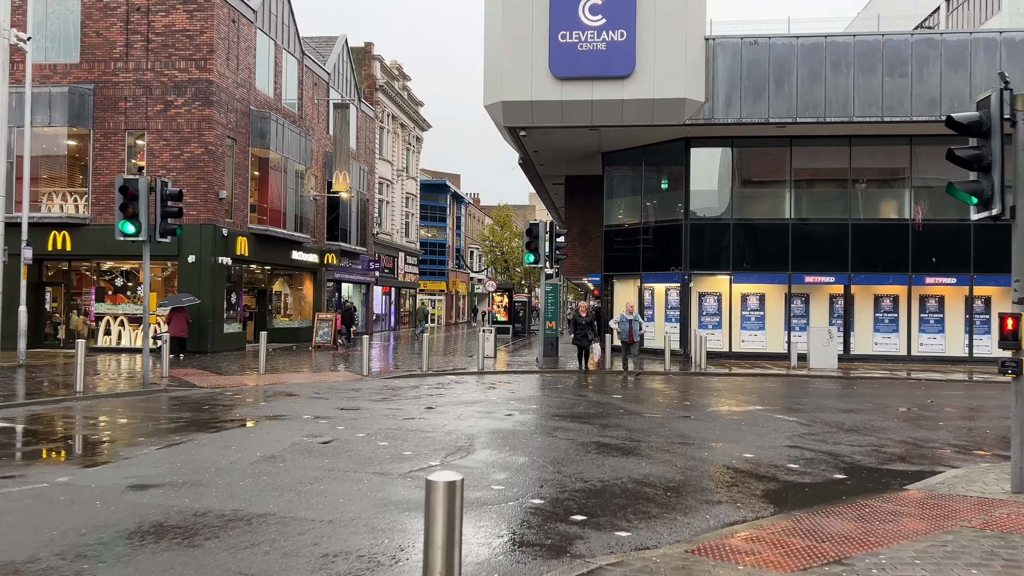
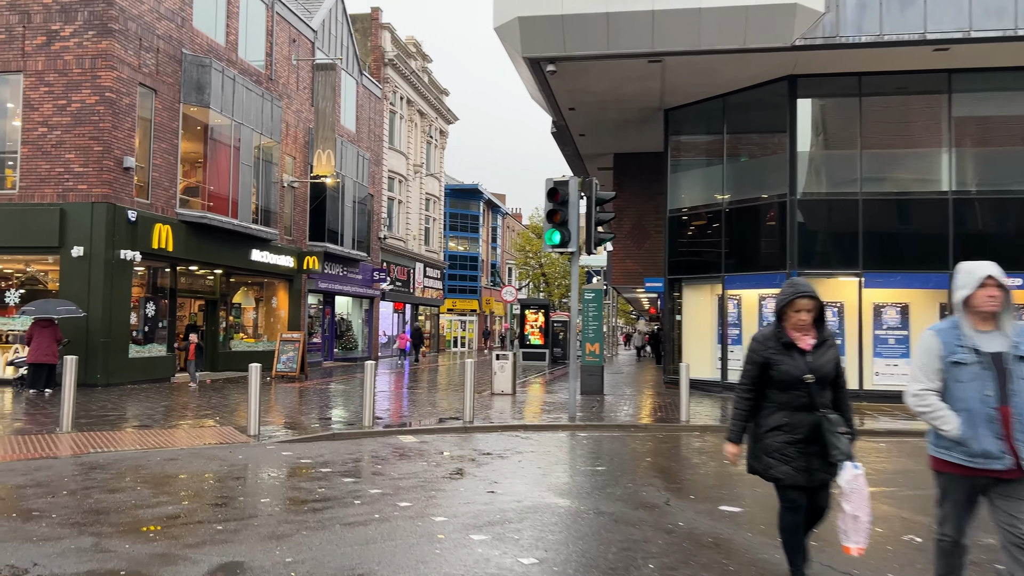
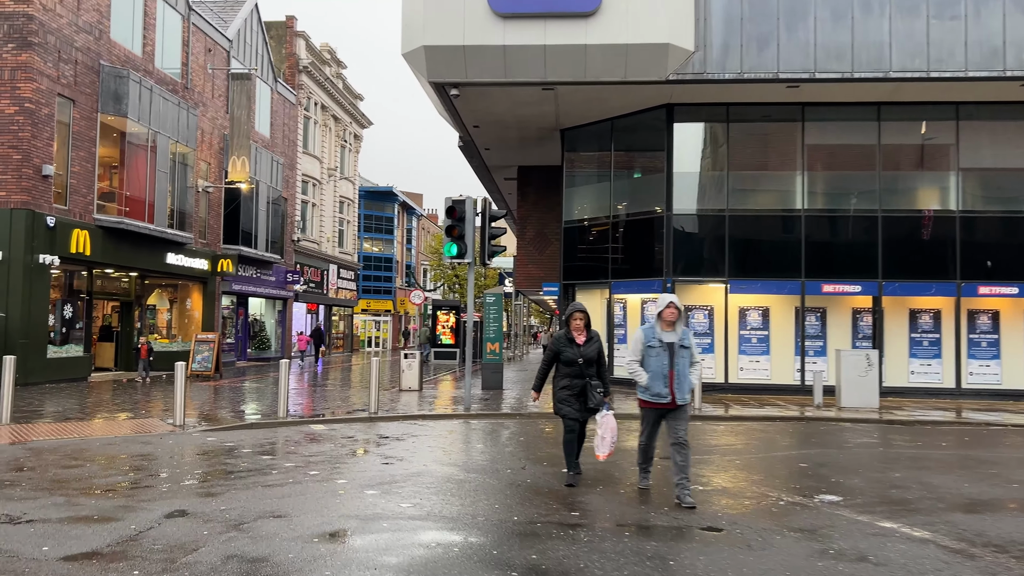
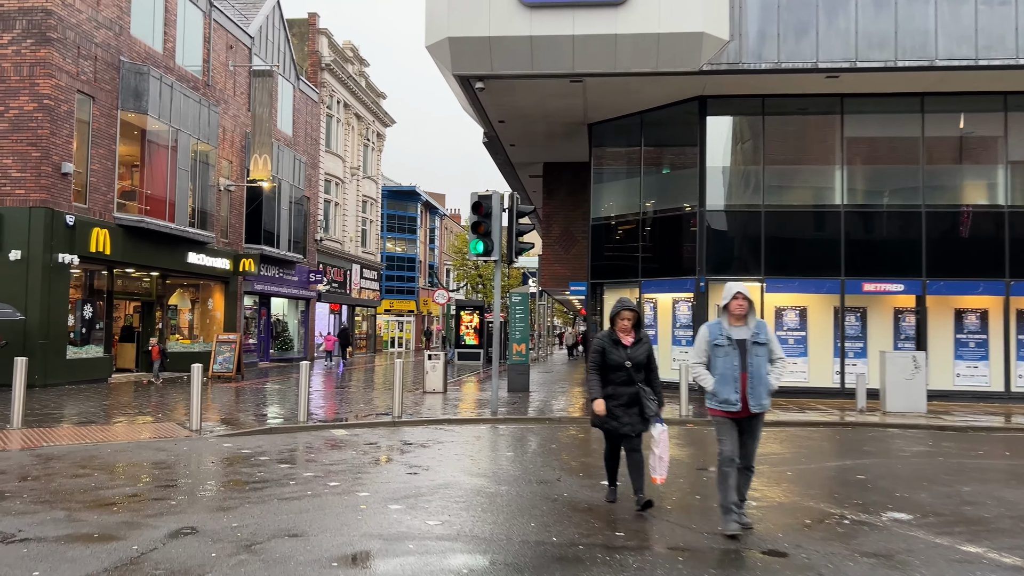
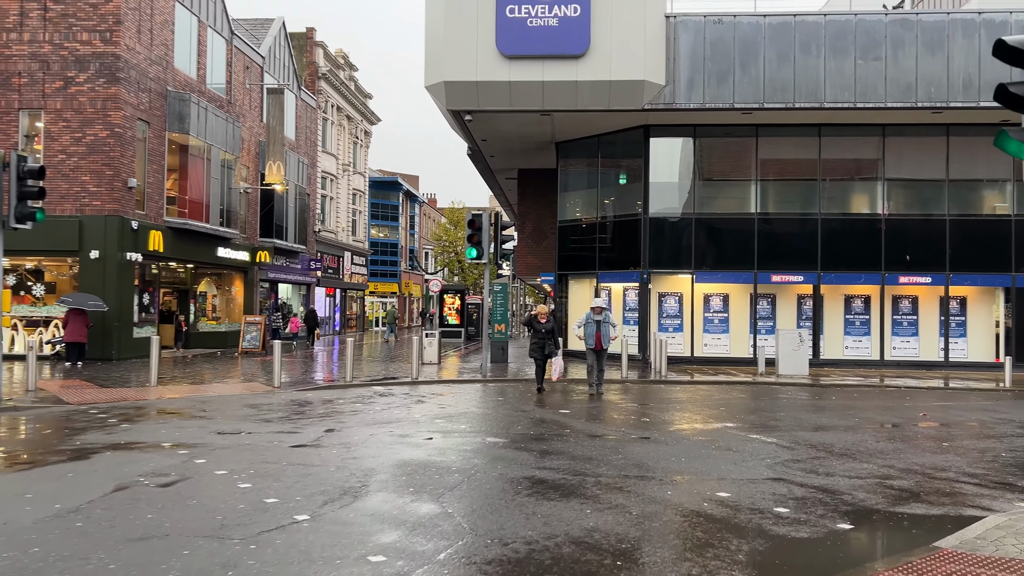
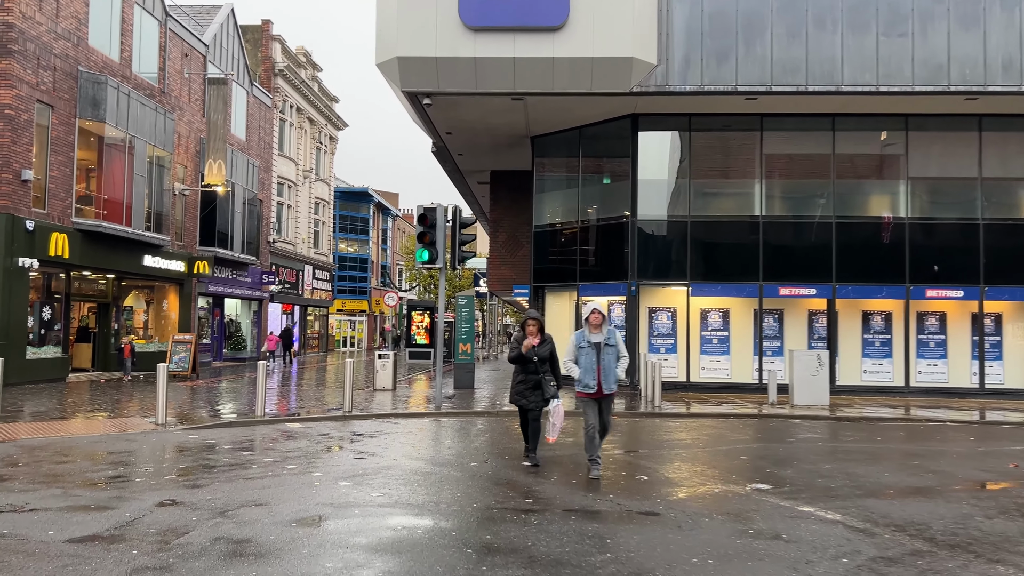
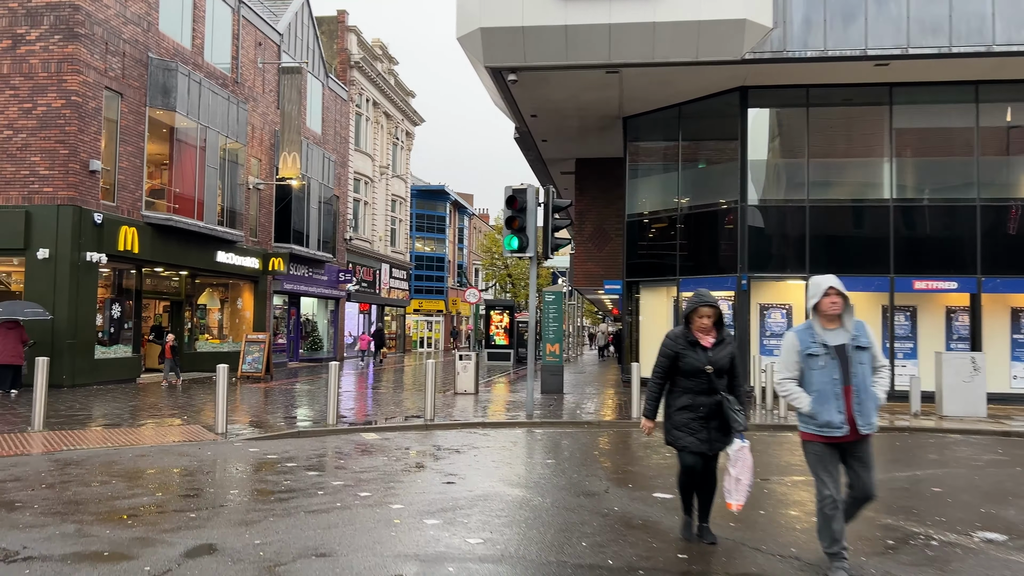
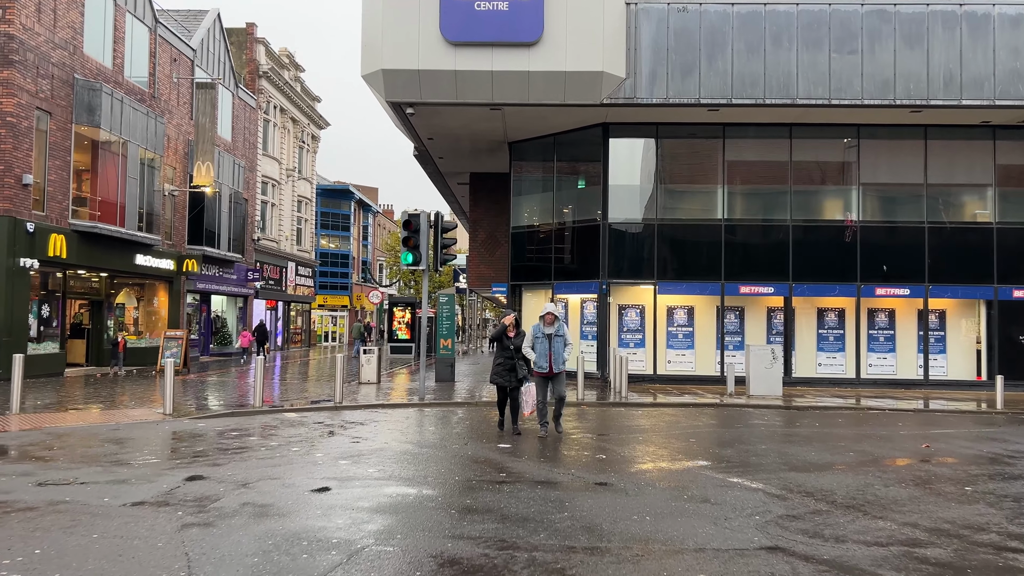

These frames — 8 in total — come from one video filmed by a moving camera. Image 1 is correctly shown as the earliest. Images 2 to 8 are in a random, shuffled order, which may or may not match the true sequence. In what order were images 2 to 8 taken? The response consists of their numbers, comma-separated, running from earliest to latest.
5, 8, 6, 3, 4, 7, 2
